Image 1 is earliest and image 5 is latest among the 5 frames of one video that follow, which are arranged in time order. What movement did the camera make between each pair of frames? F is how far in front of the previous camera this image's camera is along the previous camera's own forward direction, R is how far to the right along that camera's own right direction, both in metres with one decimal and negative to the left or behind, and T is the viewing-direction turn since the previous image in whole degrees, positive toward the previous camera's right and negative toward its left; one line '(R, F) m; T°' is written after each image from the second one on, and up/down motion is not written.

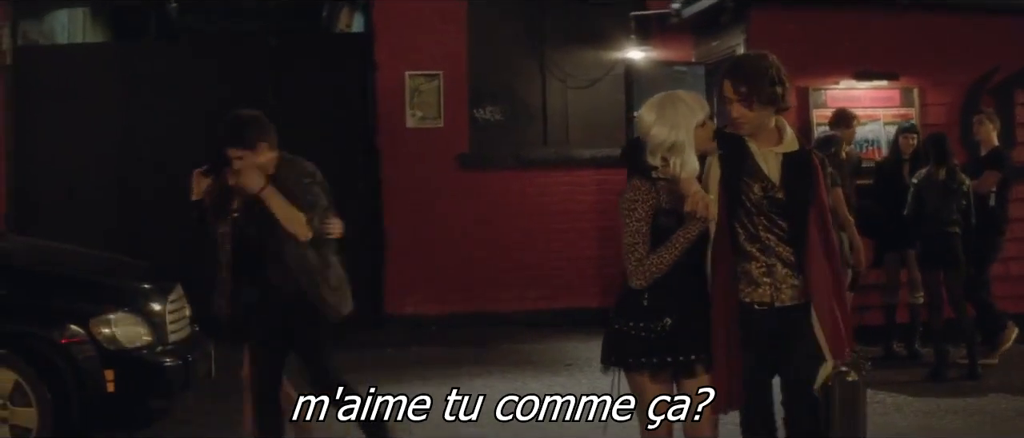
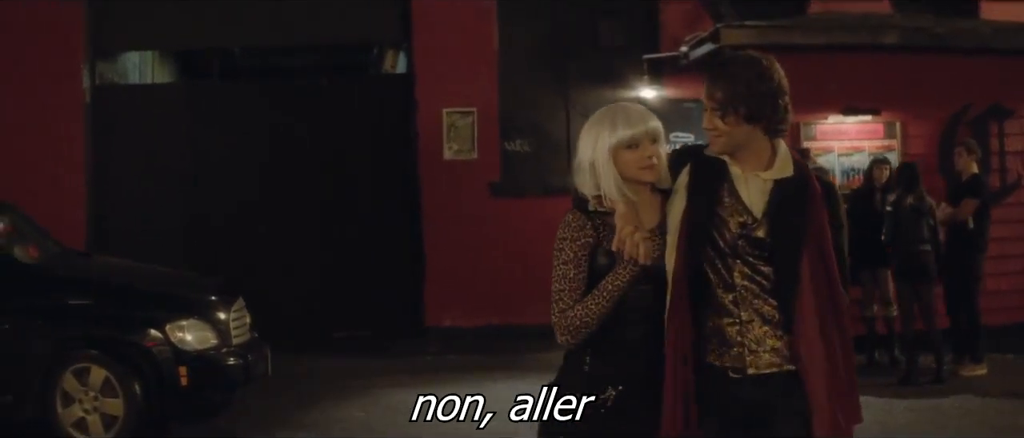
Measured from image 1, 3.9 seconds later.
(+0.3, -1.1) m; -3°
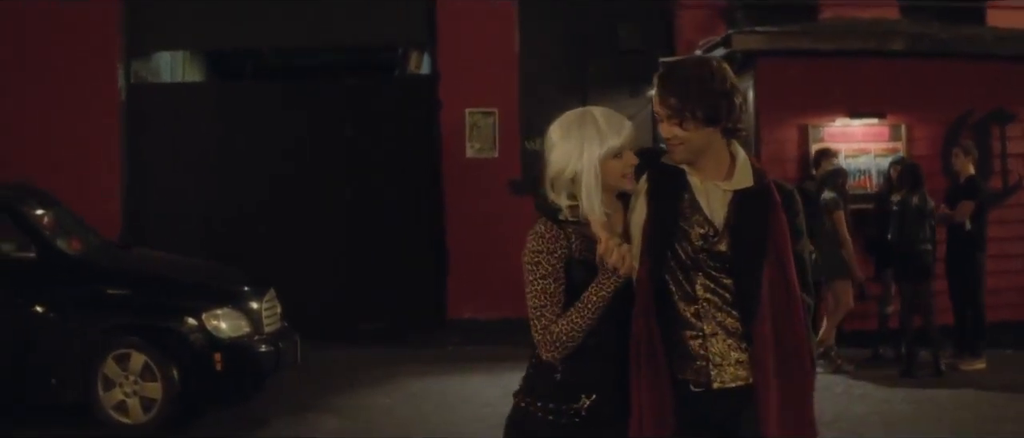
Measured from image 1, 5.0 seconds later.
(0.0, -0.4) m; -1°
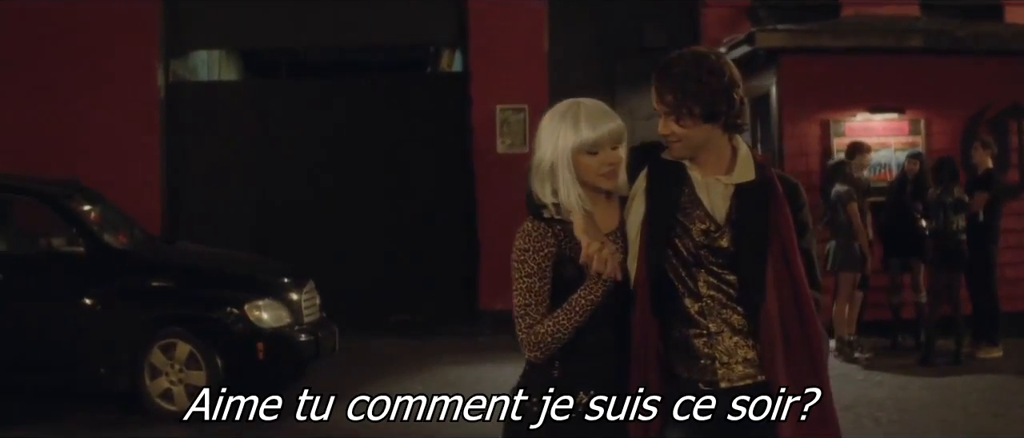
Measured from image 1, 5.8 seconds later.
(0.0, -0.3) m; -1°
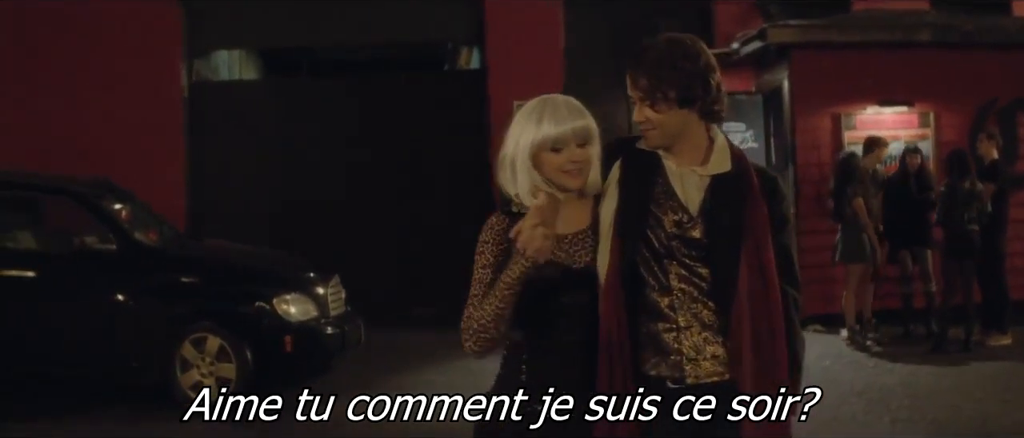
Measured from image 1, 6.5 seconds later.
(0.0, -0.3) m; -1°
